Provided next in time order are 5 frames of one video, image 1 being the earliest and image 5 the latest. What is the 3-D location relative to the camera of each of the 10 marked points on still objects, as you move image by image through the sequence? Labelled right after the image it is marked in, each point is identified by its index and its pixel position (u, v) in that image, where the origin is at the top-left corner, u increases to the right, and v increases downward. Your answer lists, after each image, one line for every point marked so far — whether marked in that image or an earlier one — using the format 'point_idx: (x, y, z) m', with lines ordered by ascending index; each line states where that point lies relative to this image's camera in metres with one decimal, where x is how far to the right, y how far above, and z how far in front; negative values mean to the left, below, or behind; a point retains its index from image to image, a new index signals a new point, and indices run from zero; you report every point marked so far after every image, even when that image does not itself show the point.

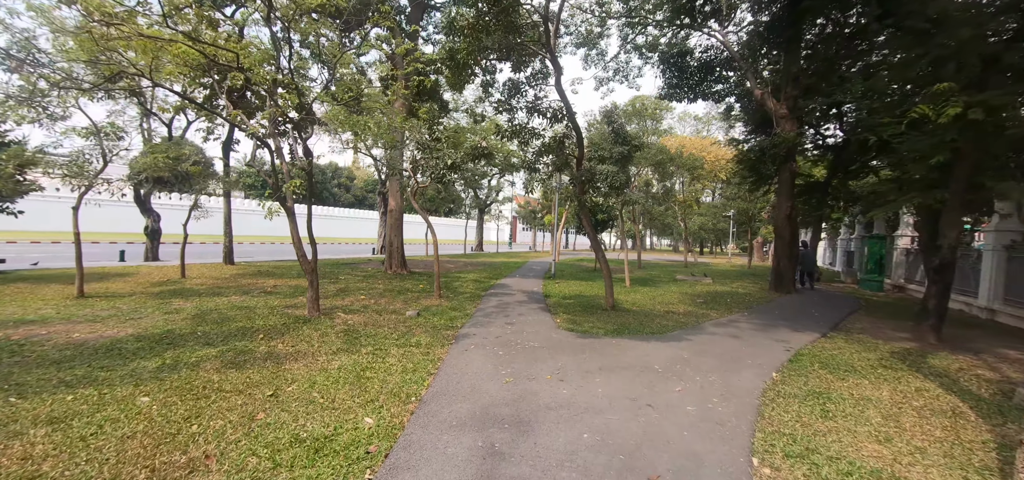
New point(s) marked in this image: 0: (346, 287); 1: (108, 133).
0: (-3.9, -1.1, +9.3) m
1: (-7.8, +2.1, +7.8) m
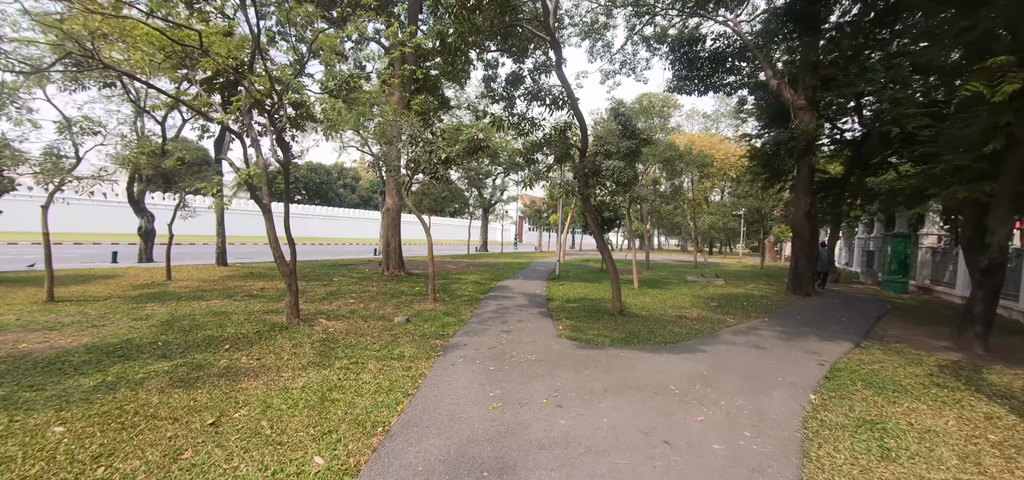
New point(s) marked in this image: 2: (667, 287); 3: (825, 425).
0: (-3.9, -1.1, +8.8) m
1: (-7.9, +2.1, +7.3) m
2: (+4.4, -1.3, +11.4) m
3: (+2.2, -1.3, +2.8) m
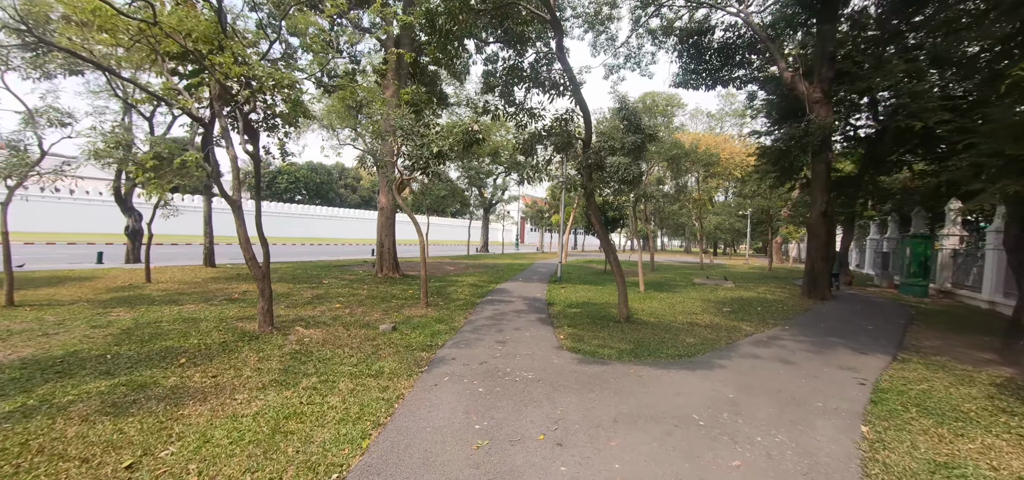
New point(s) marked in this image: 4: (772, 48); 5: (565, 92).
0: (-3.9, -1.1, +8.3) m
1: (-7.9, +2.1, +6.8) m
2: (+4.4, -1.4, +10.8) m
3: (+2.1, -1.3, +2.3) m
4: (+6.9, +5.1, +10.6) m
5: (+0.9, +2.5, +7.0) m
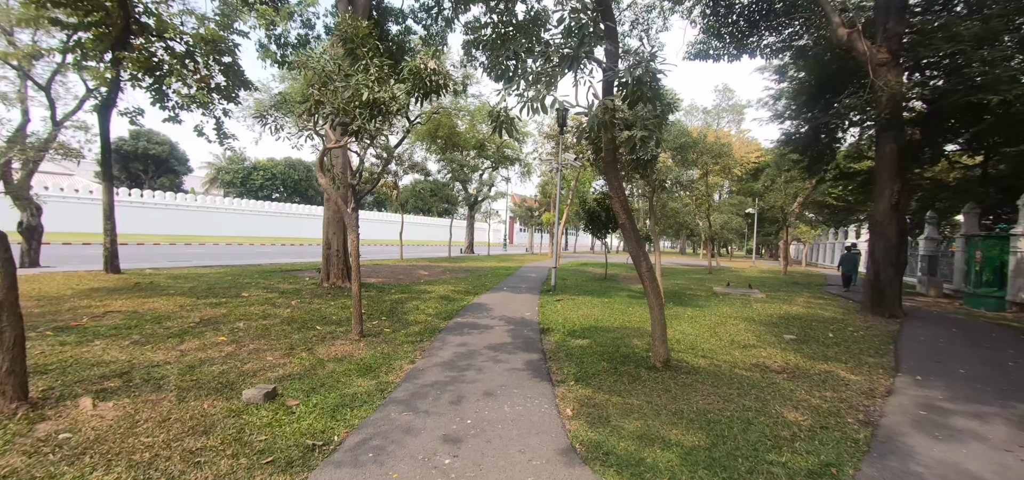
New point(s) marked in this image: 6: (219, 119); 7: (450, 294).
0: (-4.2, -1.1, +5.9) m
1: (-8.2, +2.1, +4.3) m
2: (+4.0, -1.4, +8.6) m
3: (+2.0, -1.3, 0.0) m
4: (+6.6, +5.1, +8.5) m
5: (+0.7, +2.5, +4.7) m
6: (-8.5, +3.5, +11.5) m
7: (-1.3, -1.2, +8.7) m
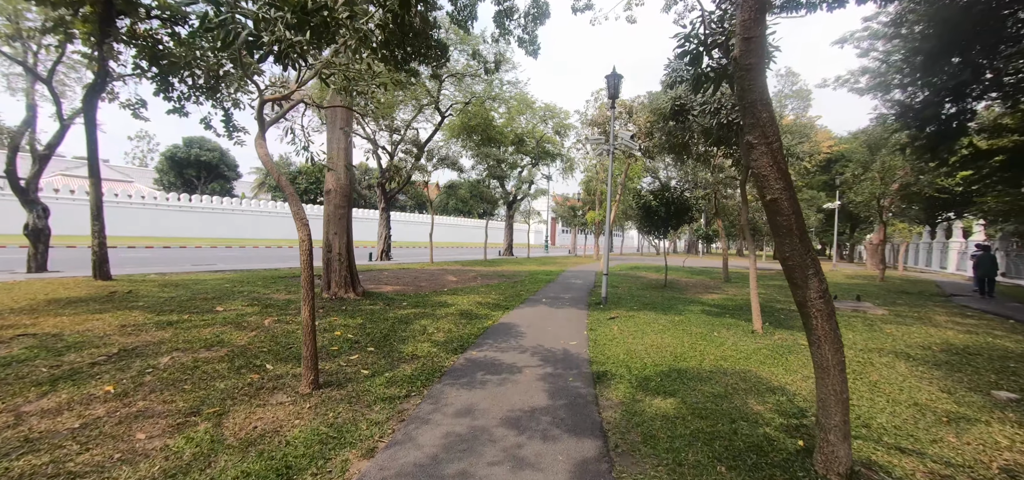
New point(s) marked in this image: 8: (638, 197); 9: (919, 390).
0: (-3.8, -1.1, +4.4) m
1: (-7.9, +2.1, +3.3) m
2: (+4.7, -1.3, +6.3) m
3: (+1.7, -1.2, -2.1) m
4: (+7.2, +5.1, +5.9) m
5: (+0.9, +2.6, +2.8) m
6: (-7.5, +3.4, +10.5) m
7: (-0.7, -1.2, +7.0) m
8: (+3.9, +1.3, +12.5) m
9: (+3.7, -1.3, +3.7) m
